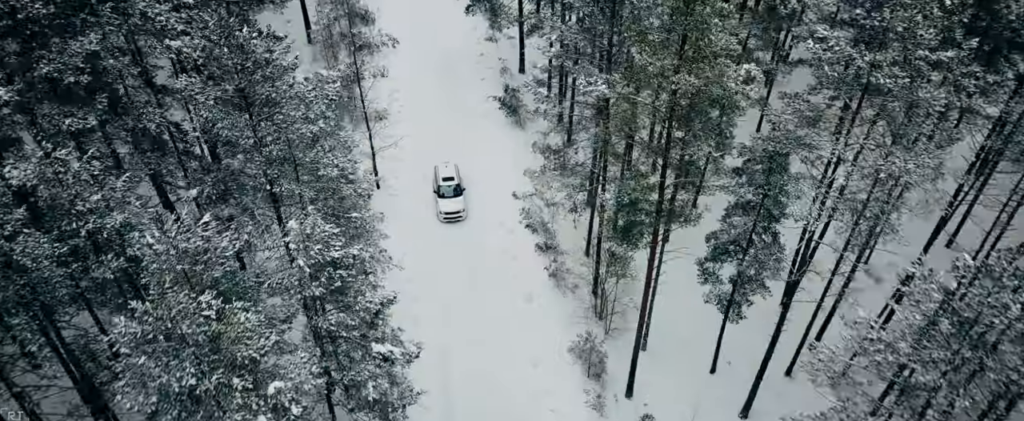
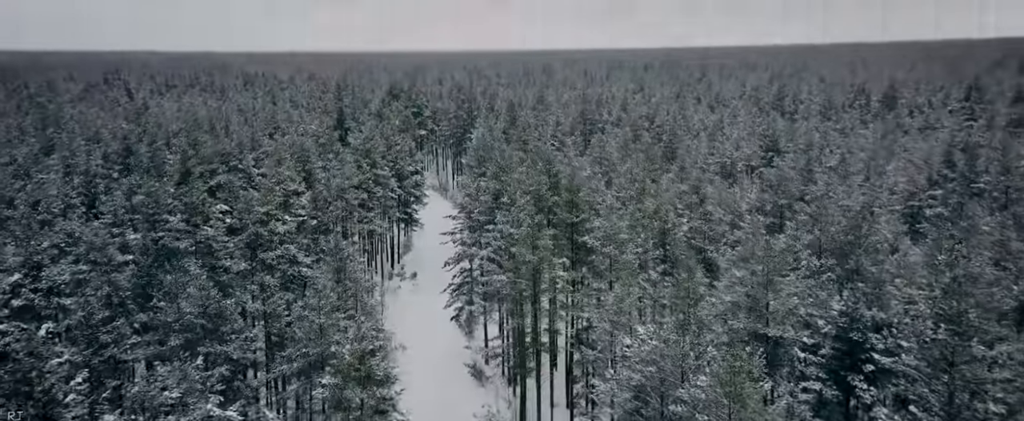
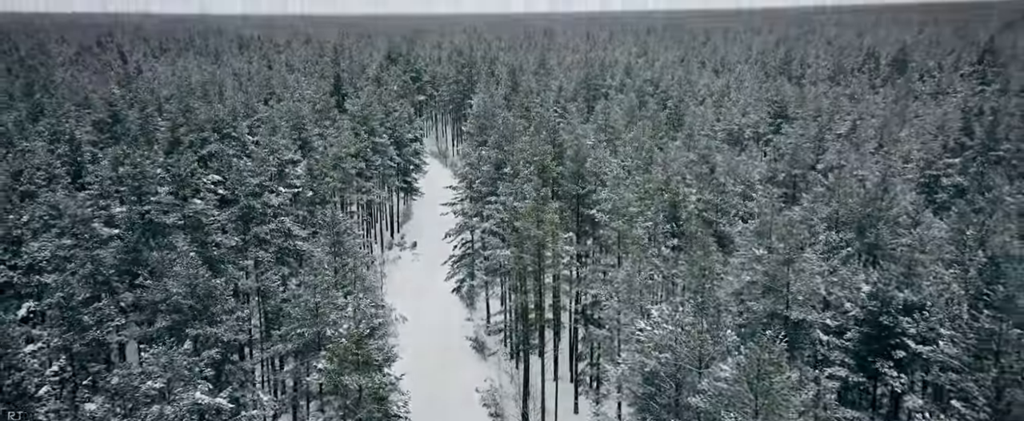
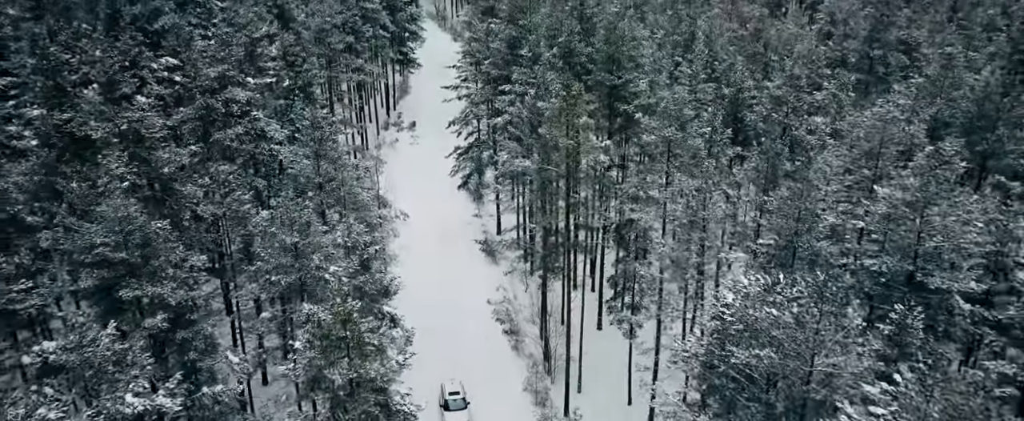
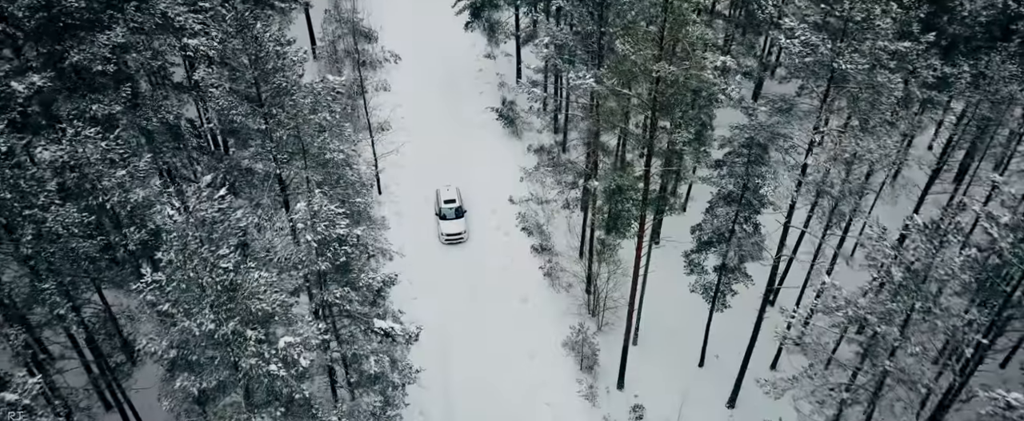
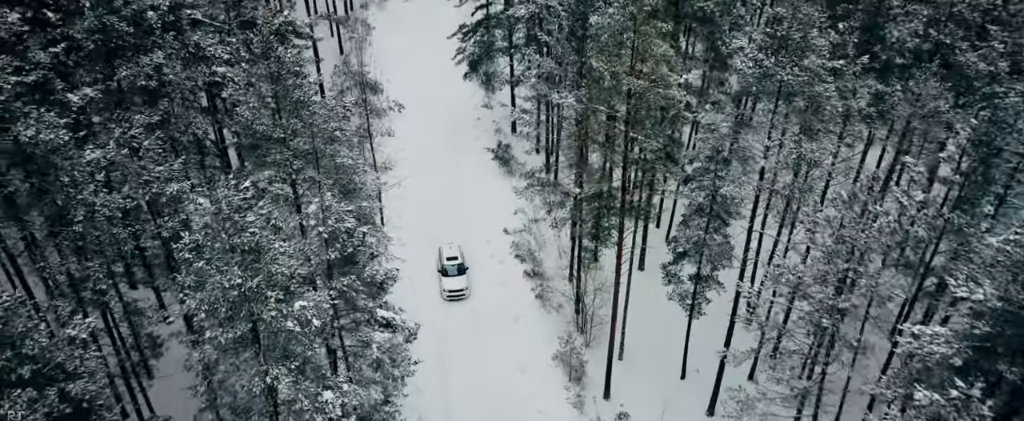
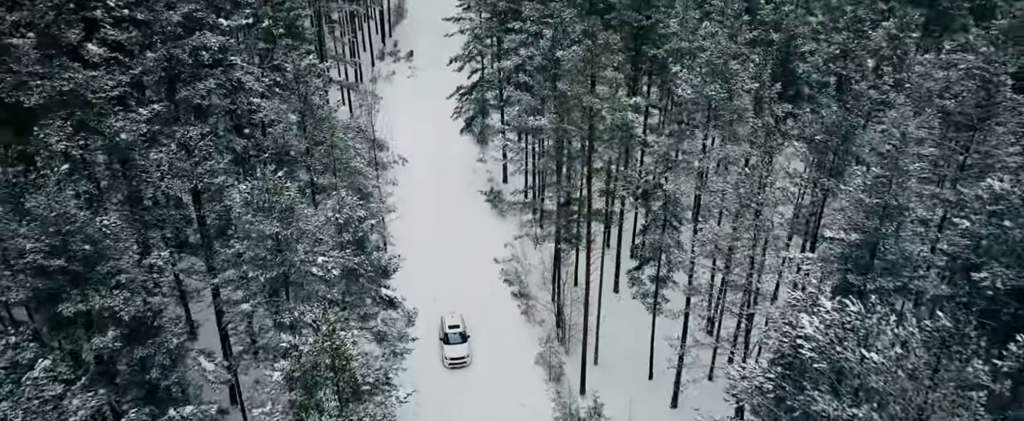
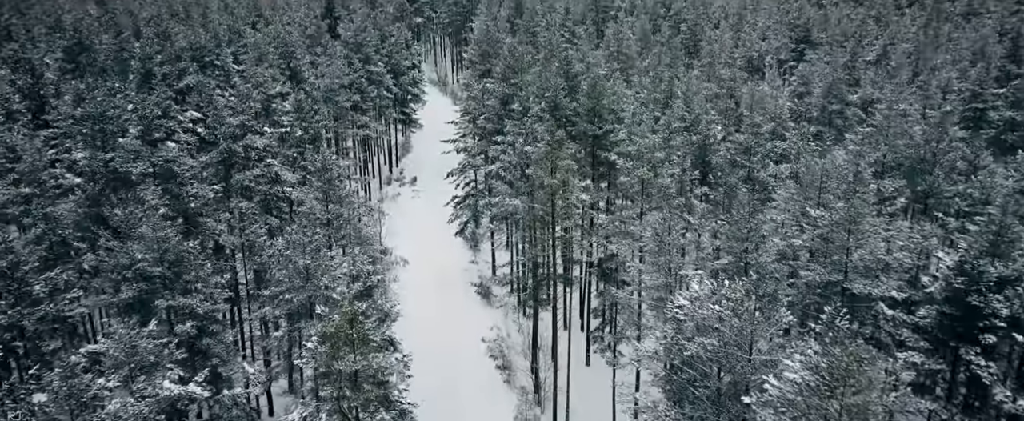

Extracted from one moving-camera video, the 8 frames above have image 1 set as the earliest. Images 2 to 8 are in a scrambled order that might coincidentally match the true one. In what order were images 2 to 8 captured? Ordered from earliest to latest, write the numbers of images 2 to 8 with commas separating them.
5, 6, 7, 4, 8, 3, 2
